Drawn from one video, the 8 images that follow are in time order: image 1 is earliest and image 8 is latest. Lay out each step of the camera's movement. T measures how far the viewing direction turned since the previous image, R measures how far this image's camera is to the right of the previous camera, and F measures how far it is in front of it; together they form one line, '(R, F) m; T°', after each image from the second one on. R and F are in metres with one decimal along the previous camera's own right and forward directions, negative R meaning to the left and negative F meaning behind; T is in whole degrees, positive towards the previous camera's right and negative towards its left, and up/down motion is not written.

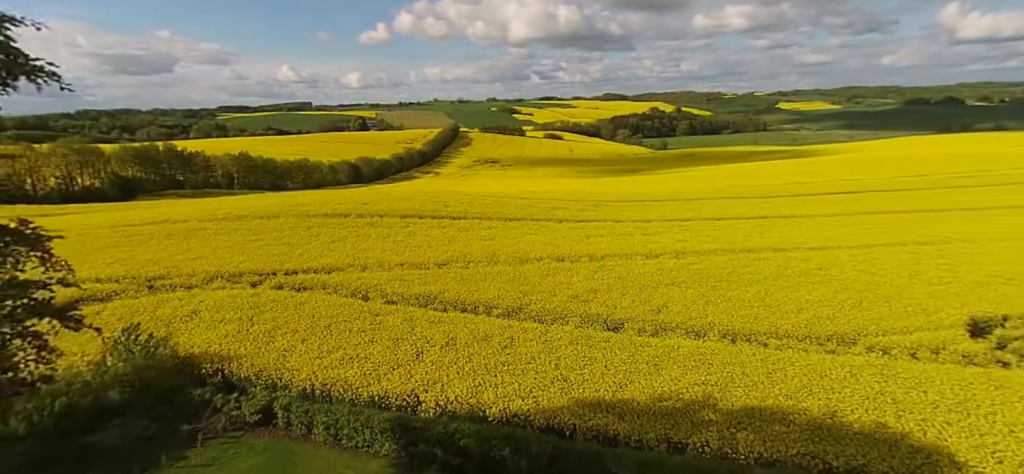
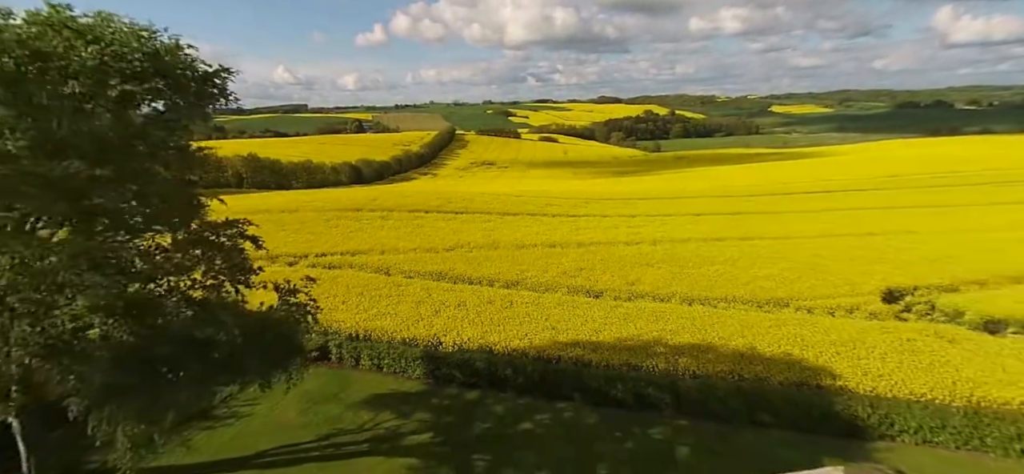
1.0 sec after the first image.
(-0.2, -5.1) m; 0°
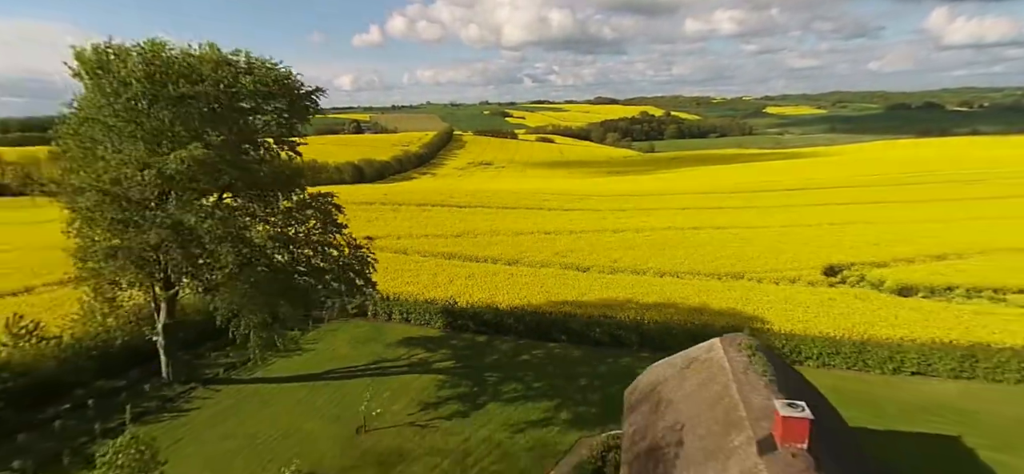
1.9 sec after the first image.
(-0.2, -5.2) m; 0°
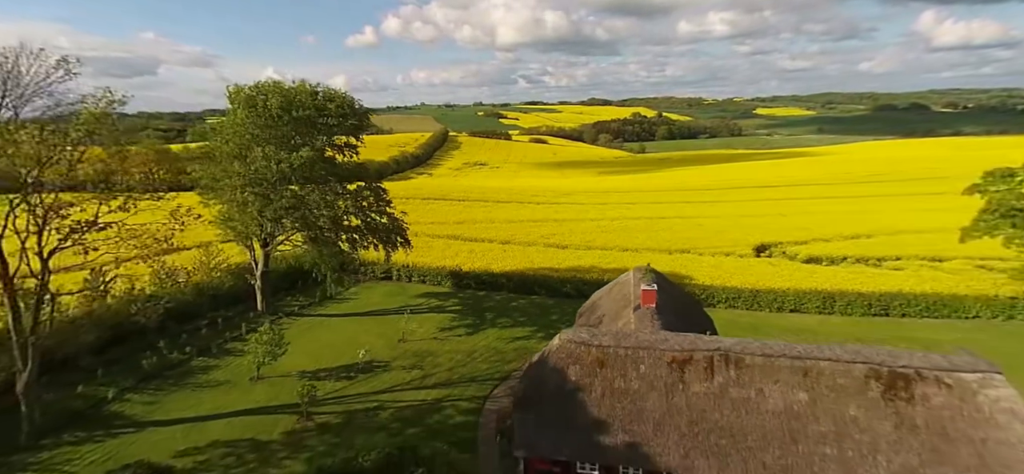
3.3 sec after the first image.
(+0.2, -7.9) m; +1°
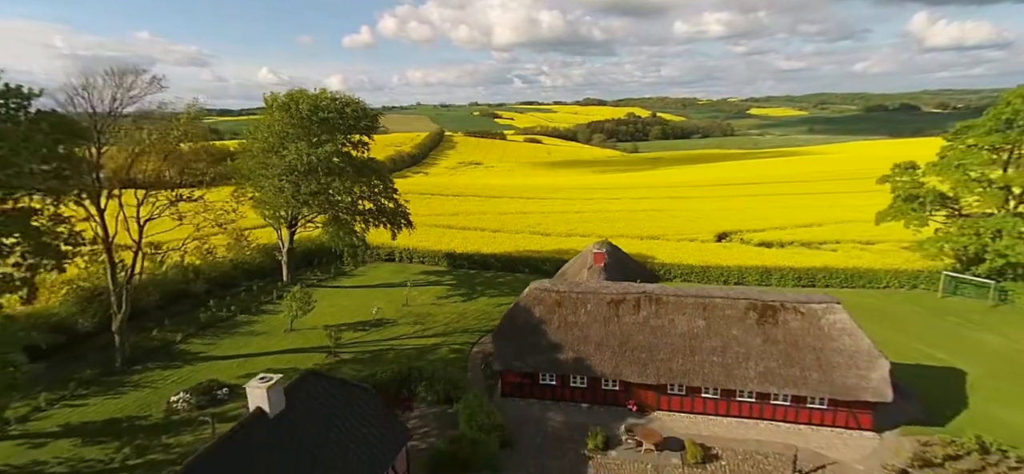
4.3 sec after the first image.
(+0.6, -4.9) m; 0°
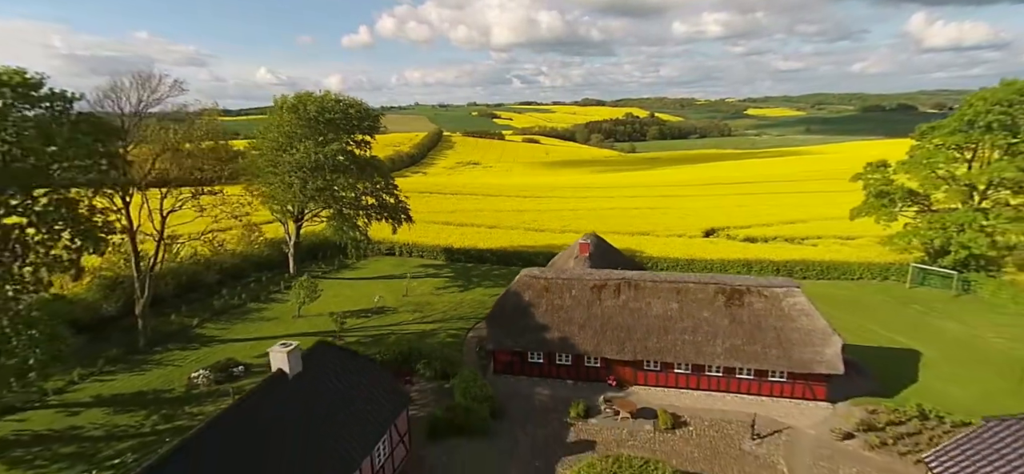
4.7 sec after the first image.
(+0.3, -1.8) m; 0°
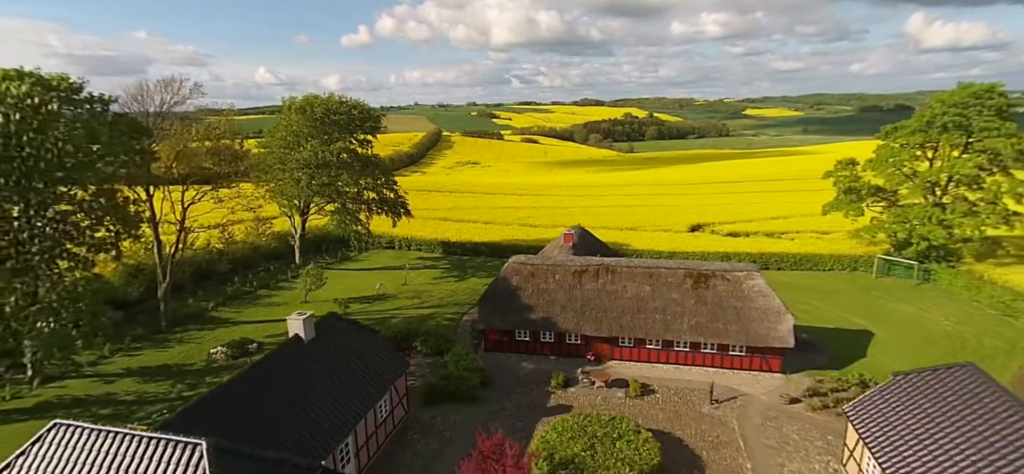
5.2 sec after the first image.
(+0.4, -2.2) m; 0°
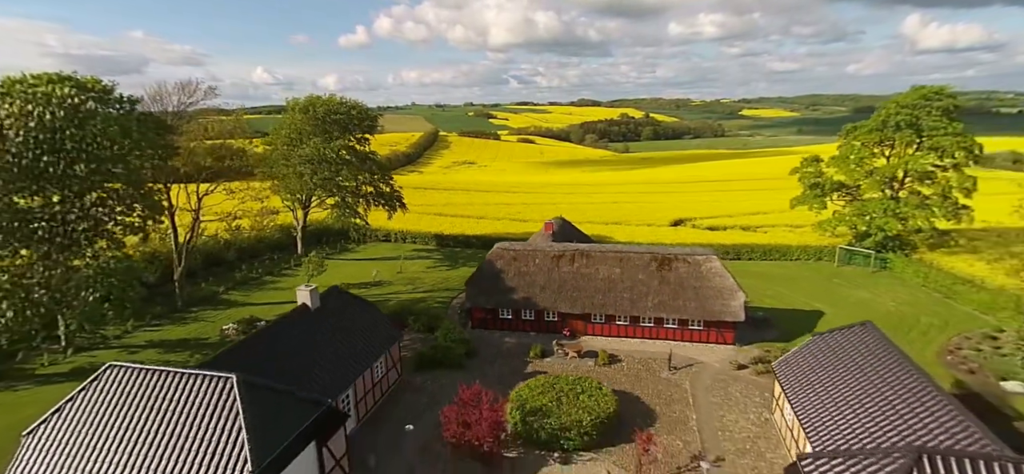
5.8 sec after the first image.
(+0.6, -2.5) m; 0°
